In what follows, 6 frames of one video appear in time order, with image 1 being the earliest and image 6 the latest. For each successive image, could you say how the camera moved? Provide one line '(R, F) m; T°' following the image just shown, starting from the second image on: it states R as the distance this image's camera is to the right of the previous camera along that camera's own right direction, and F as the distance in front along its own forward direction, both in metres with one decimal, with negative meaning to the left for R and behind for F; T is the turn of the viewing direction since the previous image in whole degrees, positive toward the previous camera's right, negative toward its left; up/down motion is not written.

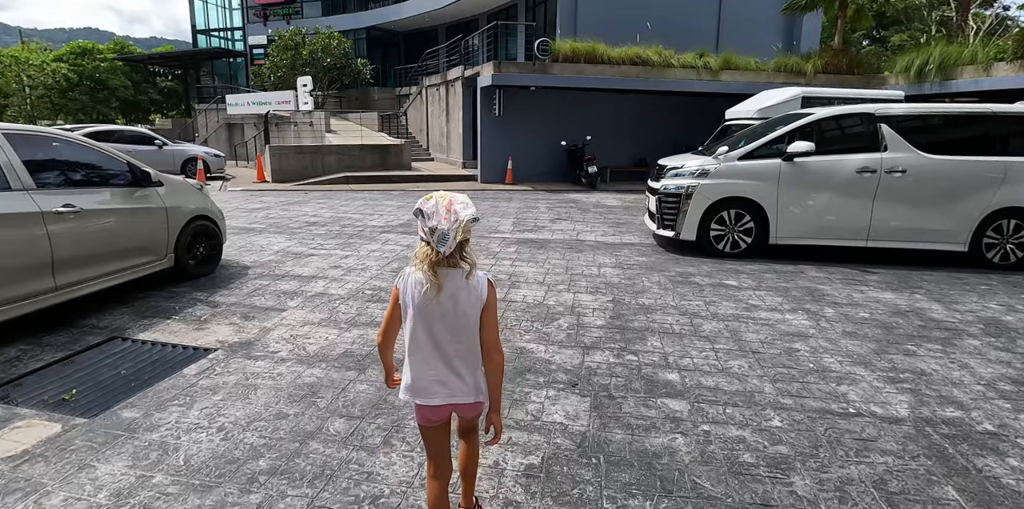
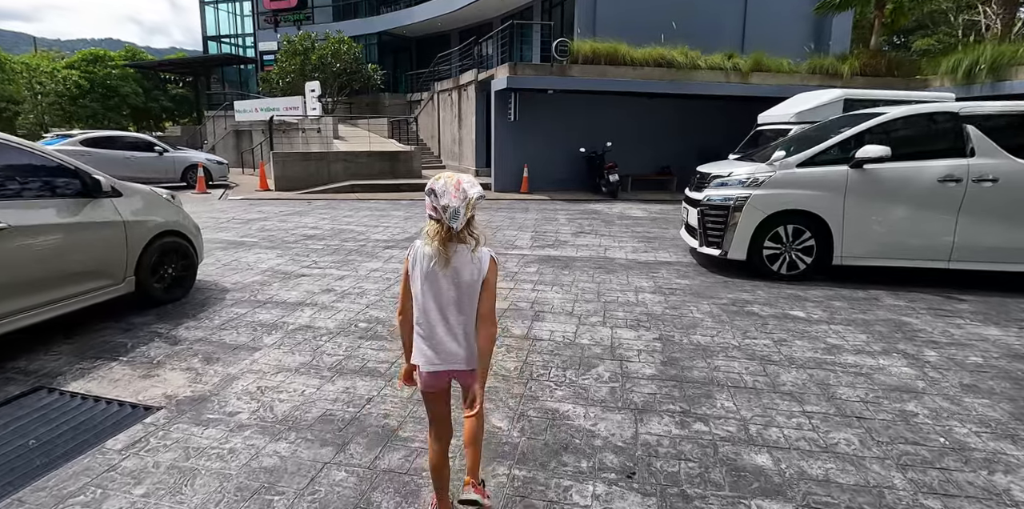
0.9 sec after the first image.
(-0.1, +0.9) m; -1°
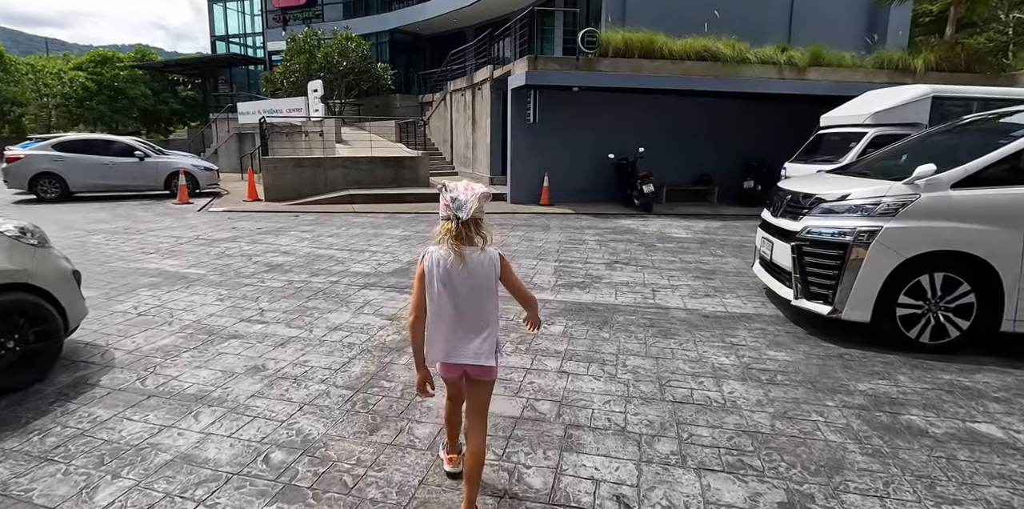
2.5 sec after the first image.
(0.0, +1.8) m; -2°
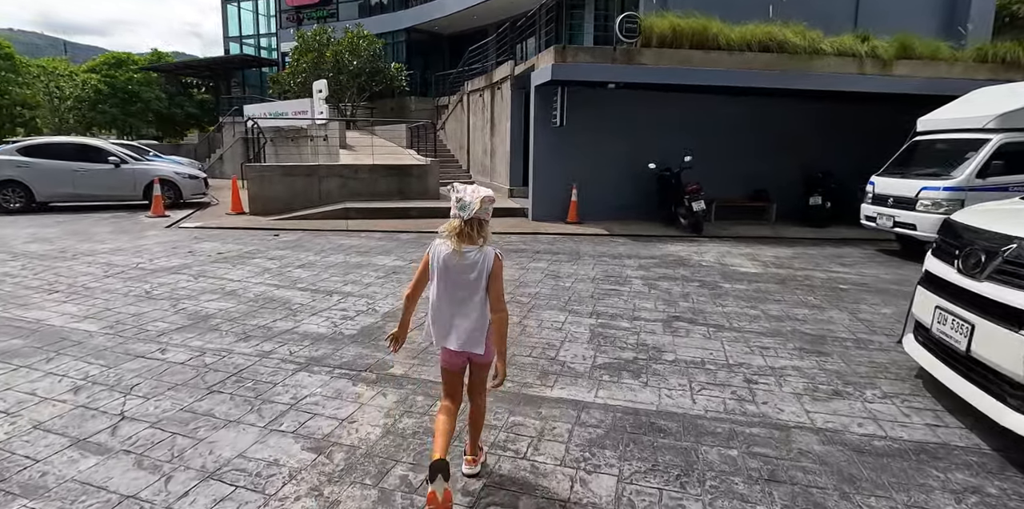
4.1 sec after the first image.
(0.0, +1.9) m; -2°
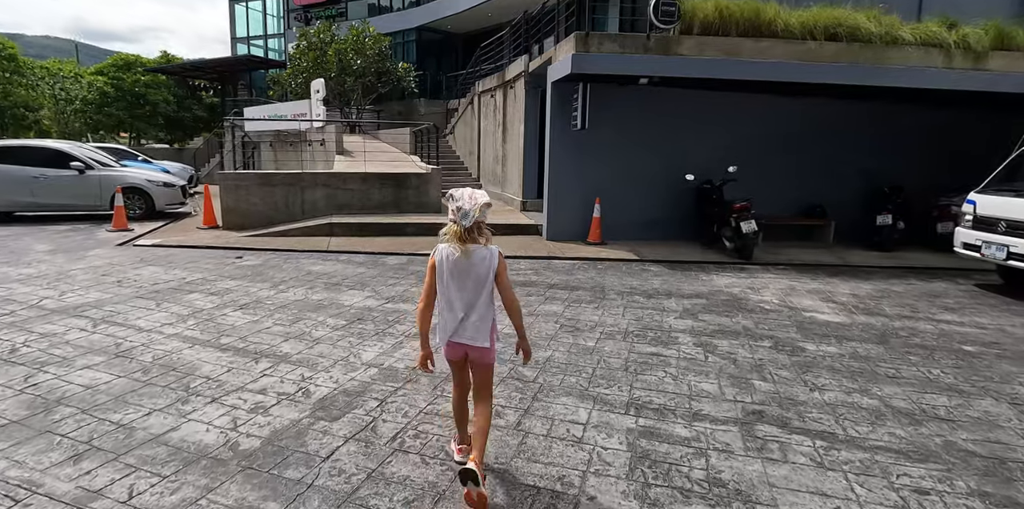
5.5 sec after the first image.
(+0.1, +1.6) m; -2°
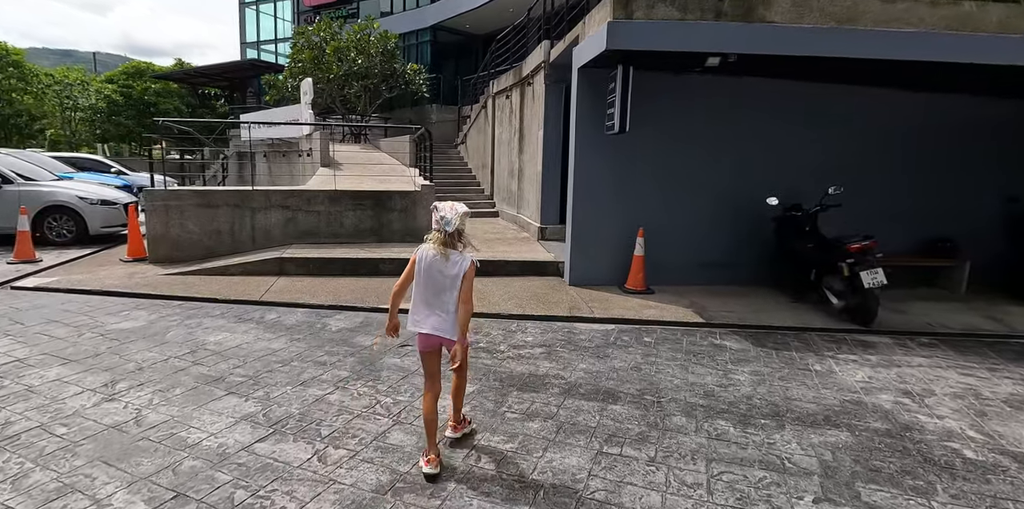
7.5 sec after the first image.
(+0.2, +2.5) m; -3°
